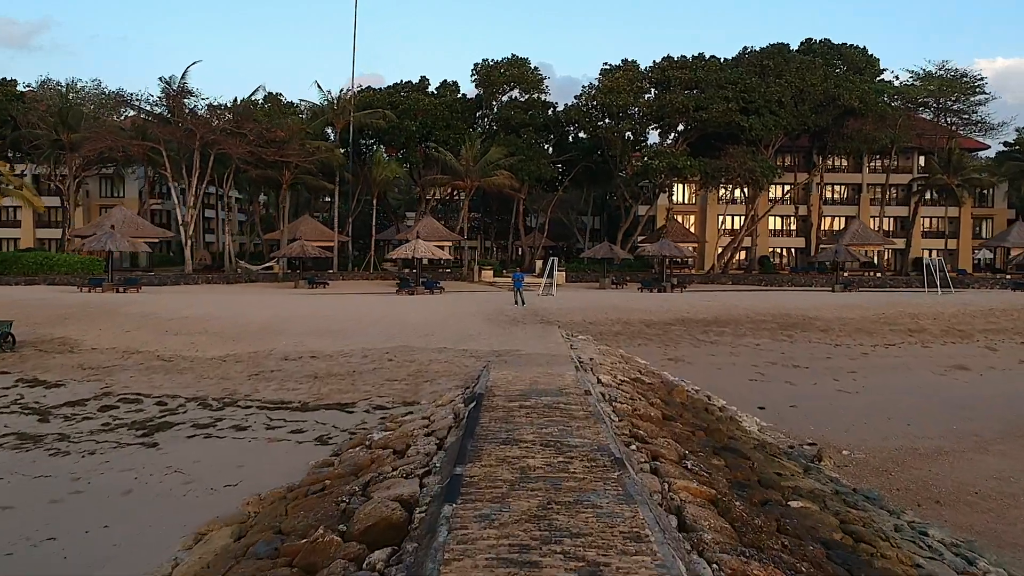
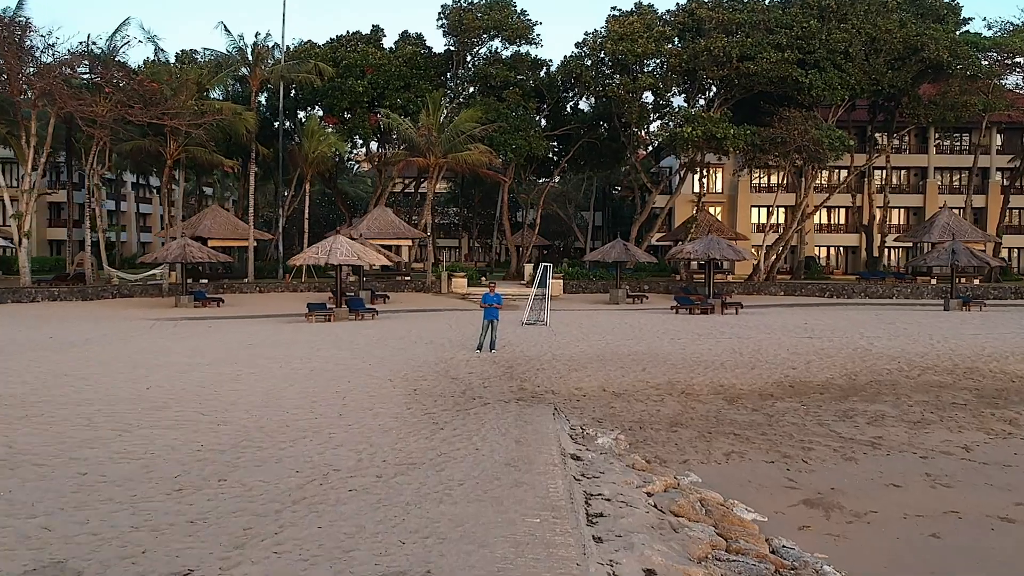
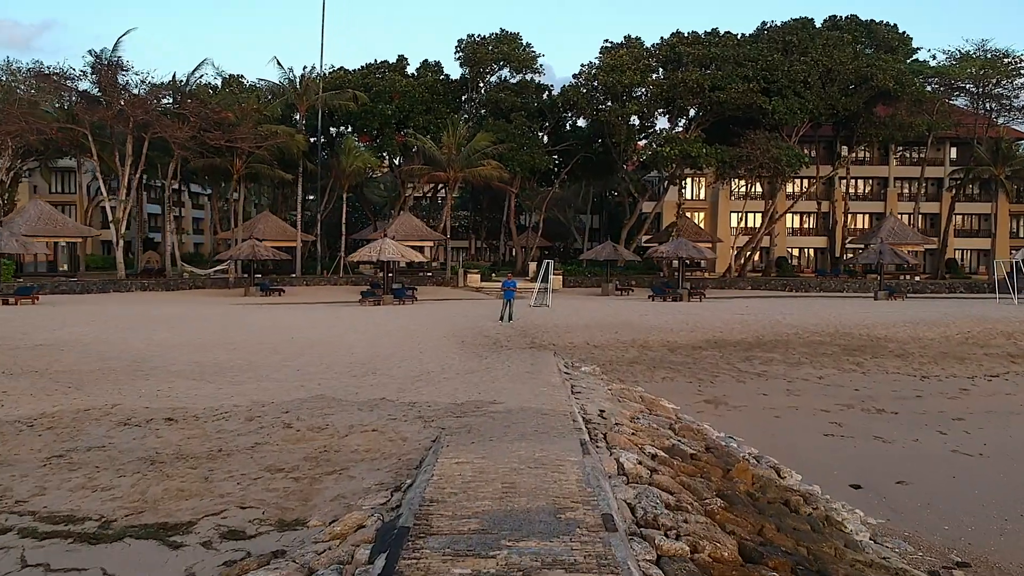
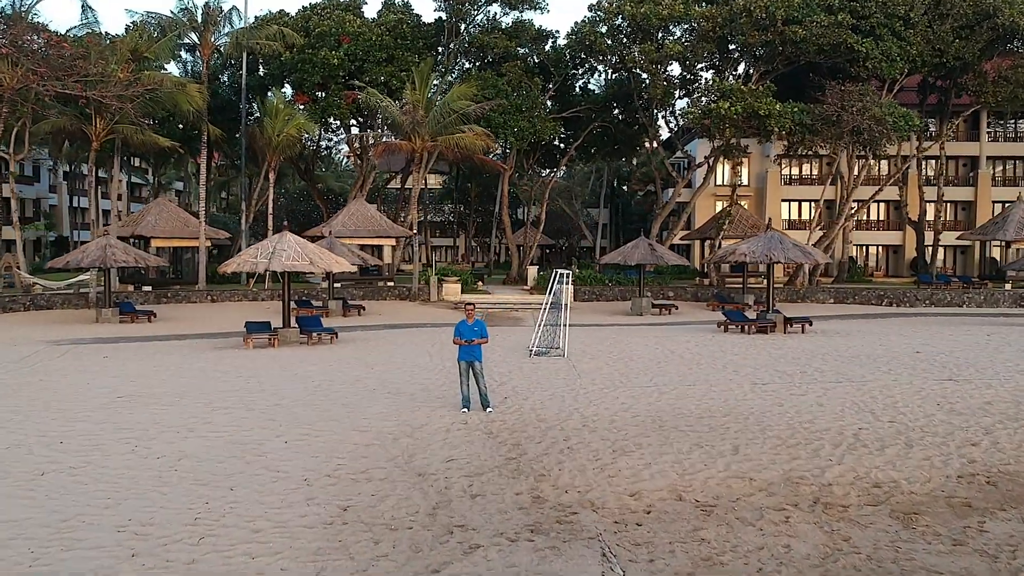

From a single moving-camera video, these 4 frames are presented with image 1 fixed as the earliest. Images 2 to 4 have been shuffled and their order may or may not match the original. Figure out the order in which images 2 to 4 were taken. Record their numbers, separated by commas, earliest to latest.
3, 2, 4
